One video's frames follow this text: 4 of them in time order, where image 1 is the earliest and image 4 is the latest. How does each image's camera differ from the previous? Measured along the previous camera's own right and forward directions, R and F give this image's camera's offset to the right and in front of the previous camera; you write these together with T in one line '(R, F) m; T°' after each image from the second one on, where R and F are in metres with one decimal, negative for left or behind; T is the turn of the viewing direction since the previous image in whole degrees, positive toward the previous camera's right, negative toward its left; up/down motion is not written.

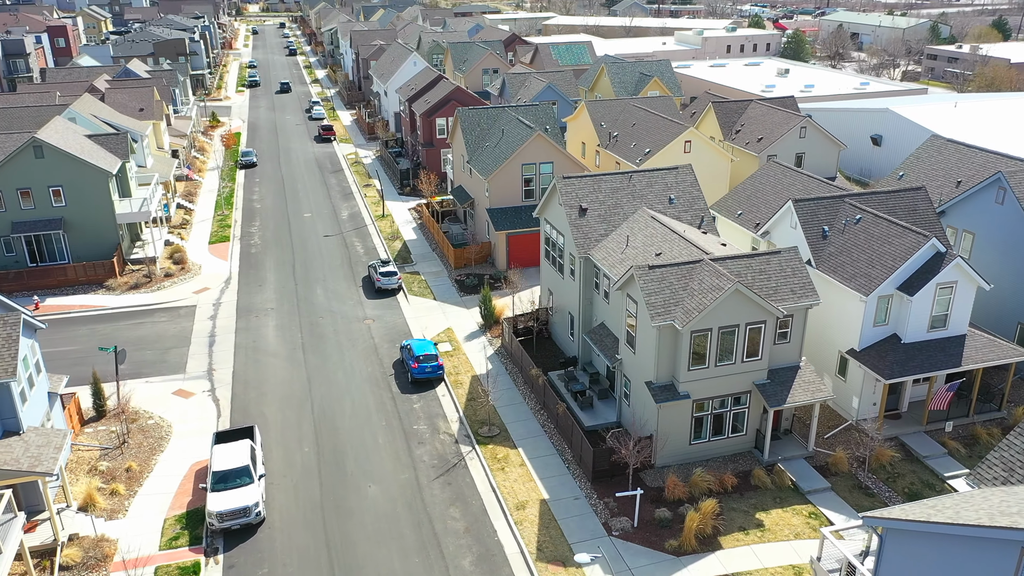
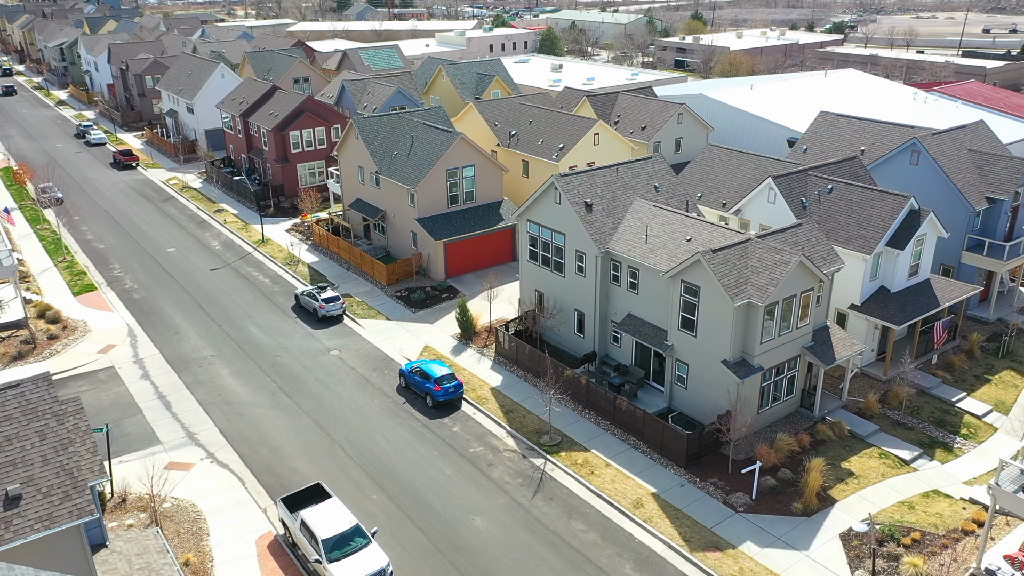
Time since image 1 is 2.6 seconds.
(-10.5, +2.5) m; +18°
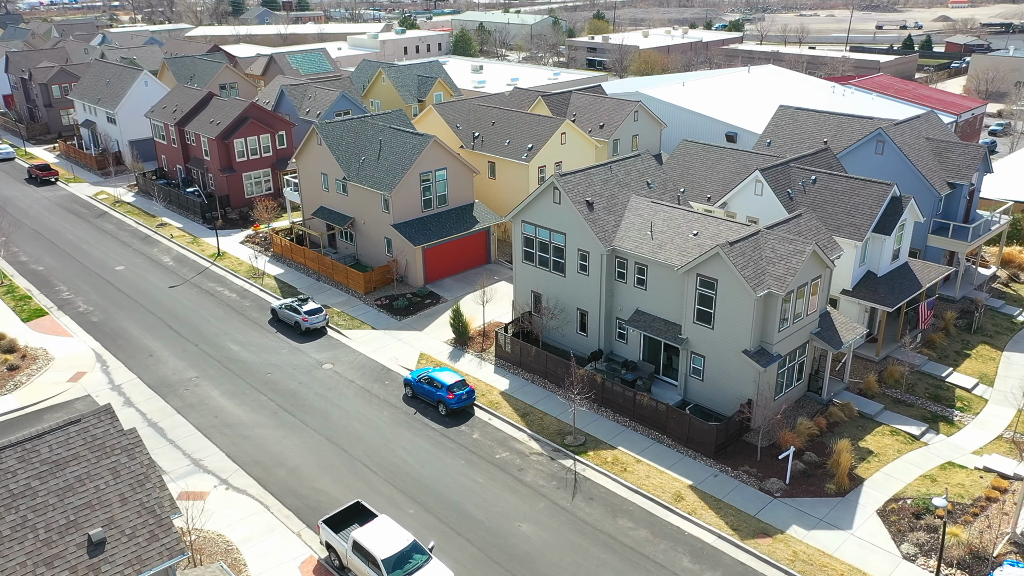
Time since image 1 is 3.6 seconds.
(-3.9, +0.5) m; +7°
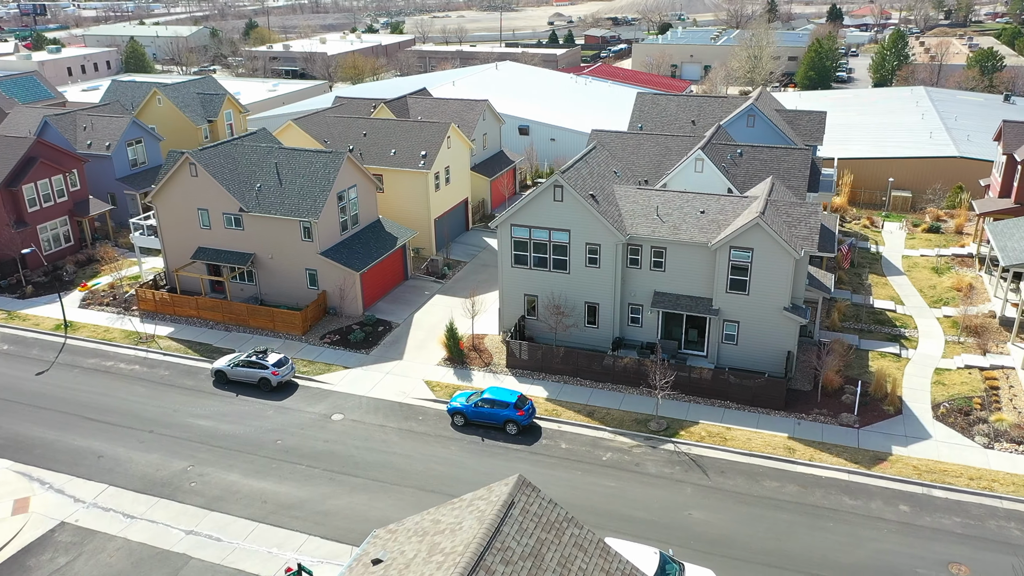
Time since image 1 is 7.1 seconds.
(-13.5, +3.8) m; +24°
